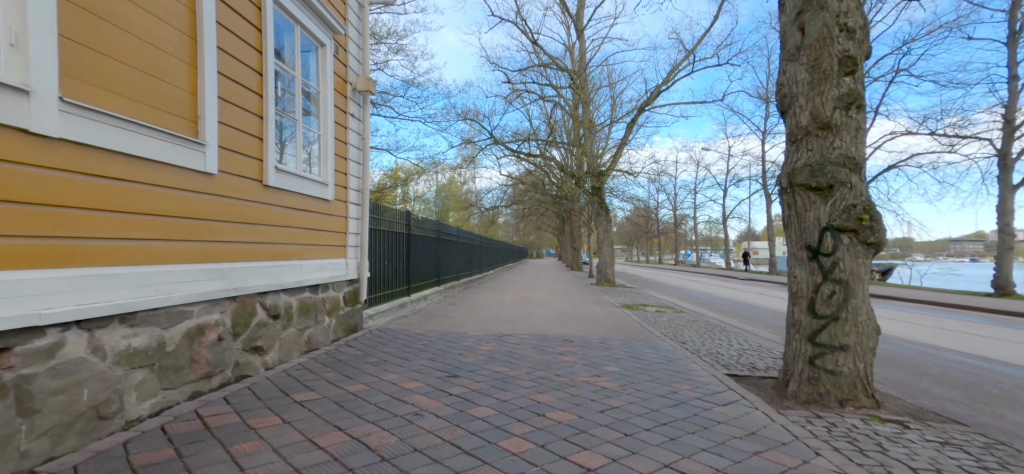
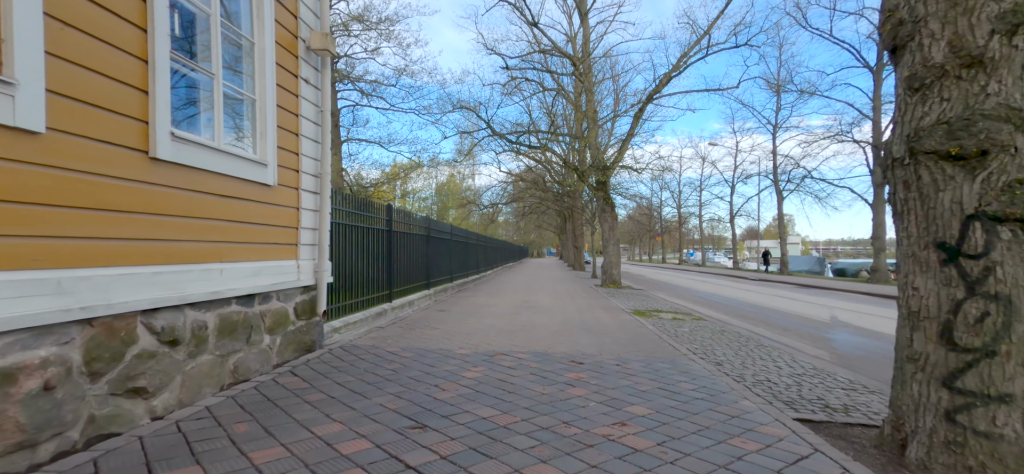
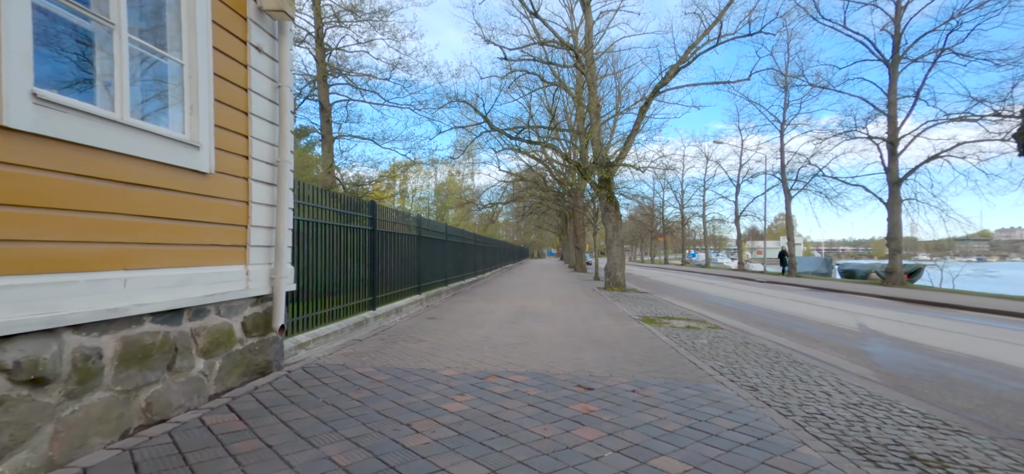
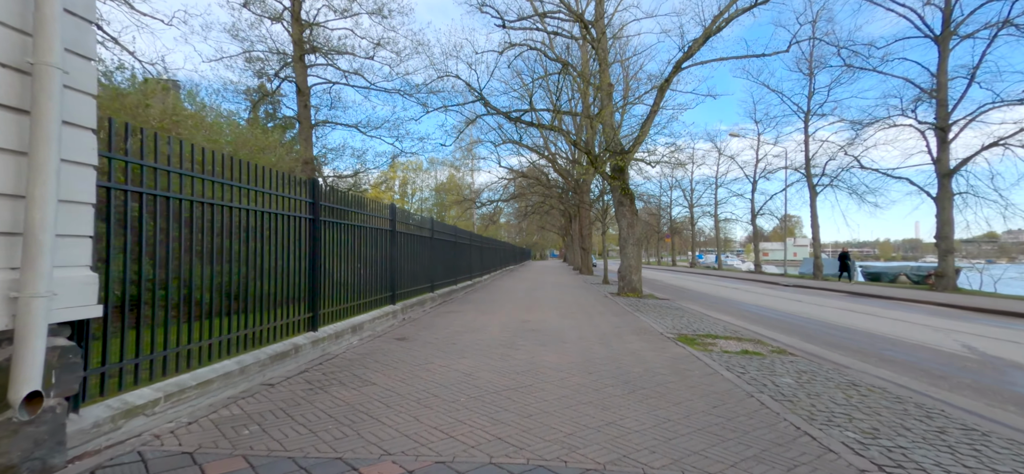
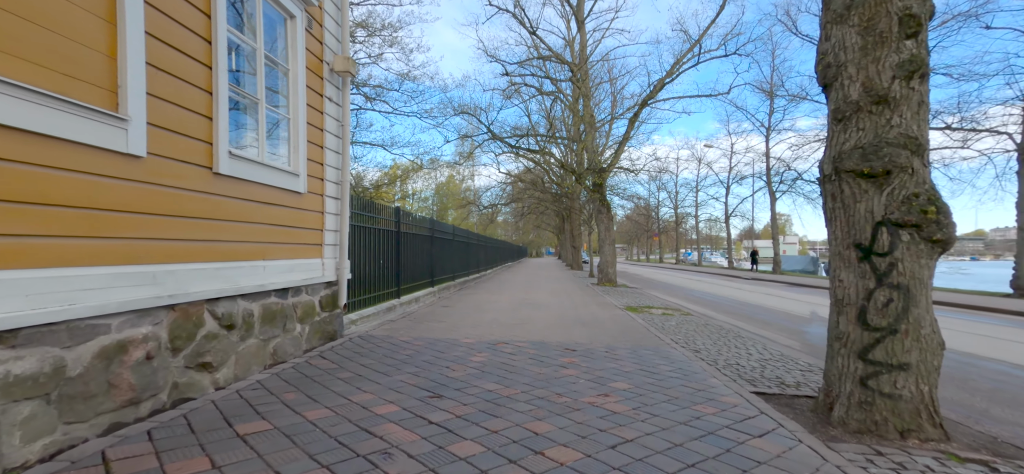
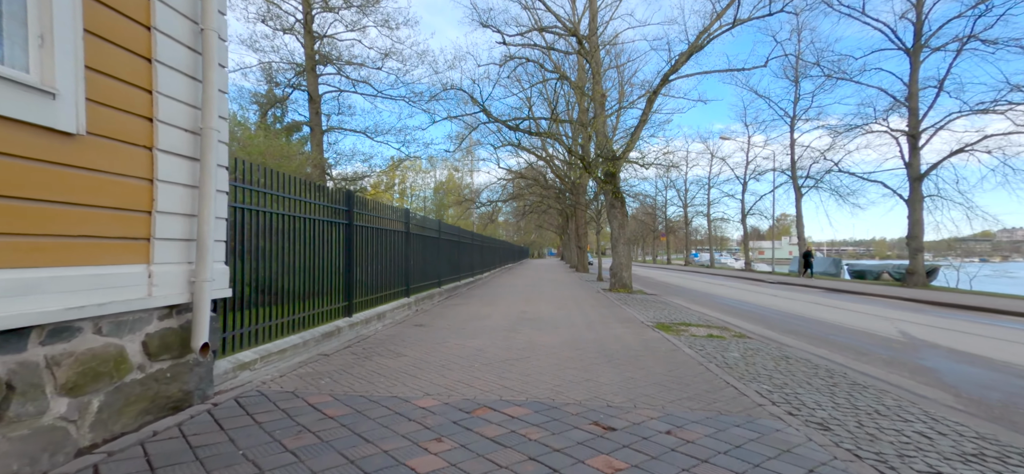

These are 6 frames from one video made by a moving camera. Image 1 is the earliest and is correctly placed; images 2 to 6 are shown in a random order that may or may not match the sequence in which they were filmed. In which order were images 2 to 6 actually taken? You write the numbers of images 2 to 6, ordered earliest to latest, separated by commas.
5, 2, 3, 6, 4
